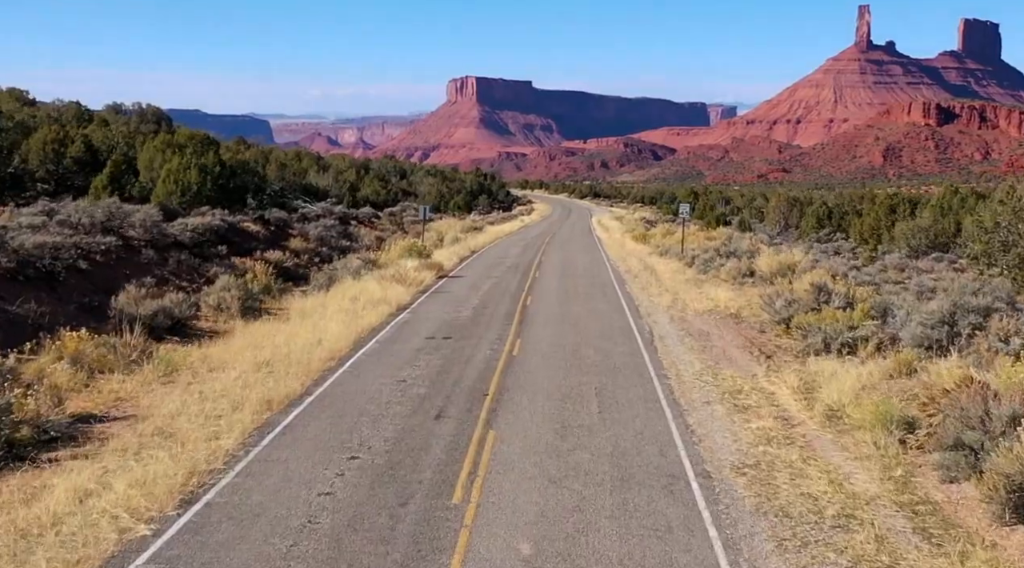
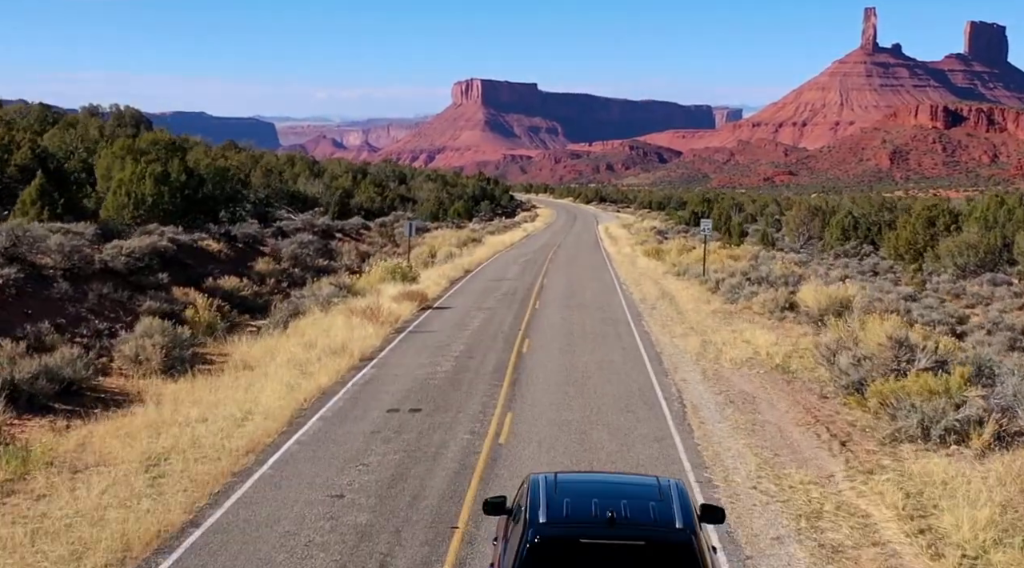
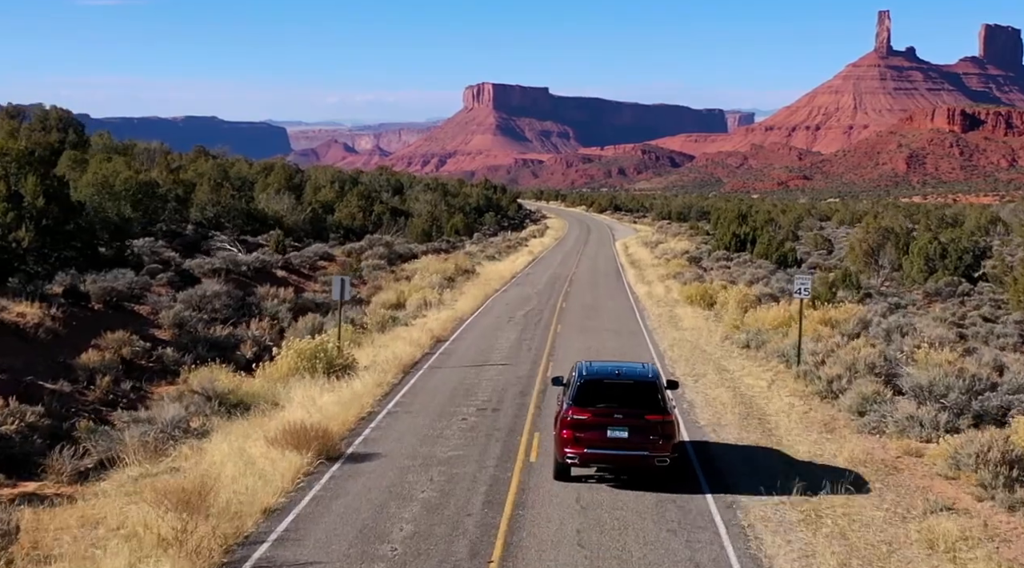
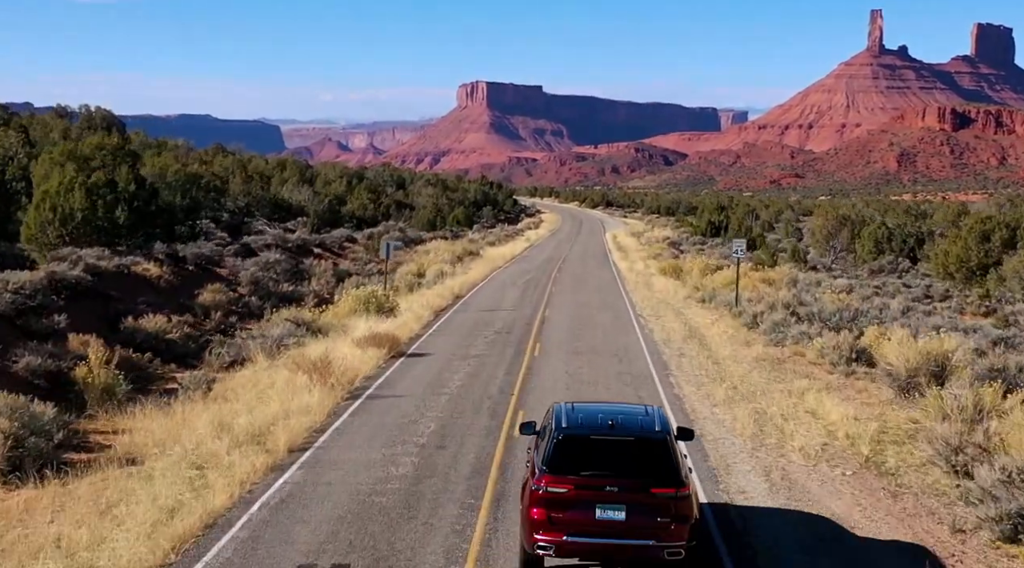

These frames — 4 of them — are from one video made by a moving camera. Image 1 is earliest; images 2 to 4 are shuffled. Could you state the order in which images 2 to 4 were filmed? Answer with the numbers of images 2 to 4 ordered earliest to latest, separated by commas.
2, 4, 3
